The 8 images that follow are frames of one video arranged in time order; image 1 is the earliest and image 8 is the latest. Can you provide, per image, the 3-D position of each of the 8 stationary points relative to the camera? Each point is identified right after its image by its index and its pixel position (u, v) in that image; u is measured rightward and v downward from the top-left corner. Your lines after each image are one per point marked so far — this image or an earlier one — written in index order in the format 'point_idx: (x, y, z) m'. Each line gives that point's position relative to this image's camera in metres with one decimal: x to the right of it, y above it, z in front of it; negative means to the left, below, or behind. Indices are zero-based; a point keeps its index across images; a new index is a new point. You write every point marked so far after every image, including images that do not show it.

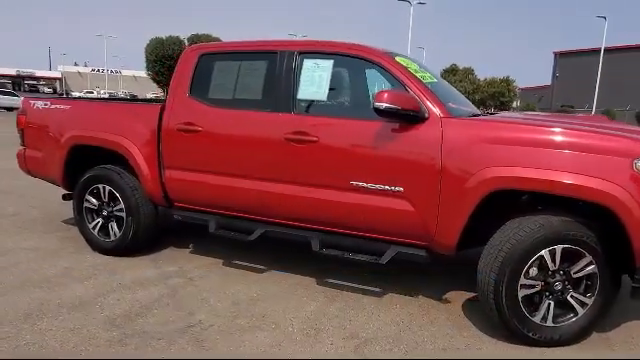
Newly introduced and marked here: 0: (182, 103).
0: (-1.3, +0.7, +4.2) m
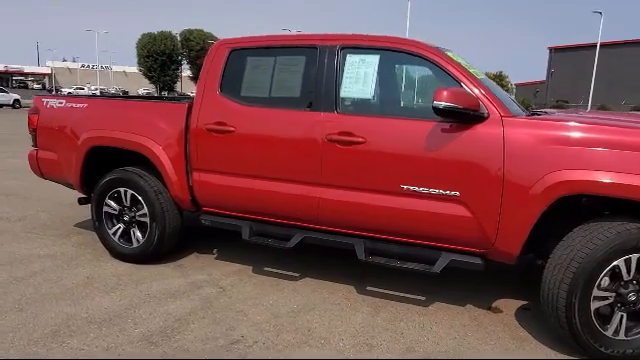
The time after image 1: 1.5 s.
0: (-0.9, +0.7, +3.9) m
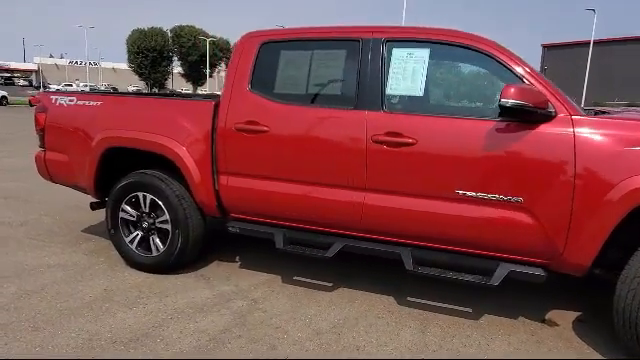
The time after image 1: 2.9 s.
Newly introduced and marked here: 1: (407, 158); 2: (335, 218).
0: (-0.6, +0.6, +3.6) m
1: (+0.6, +0.2, +3.1) m
2: (+0.1, -0.3, +3.4) m
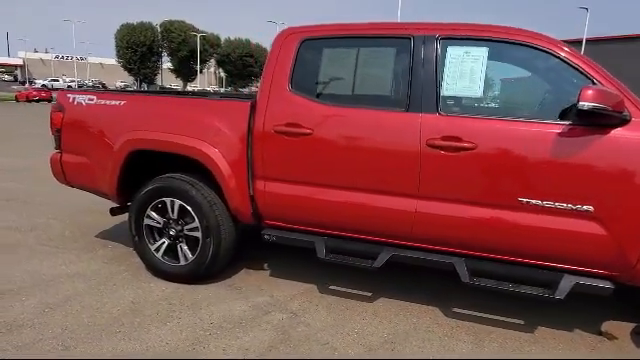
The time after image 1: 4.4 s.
0: (-0.3, +0.6, +3.4) m
1: (+0.9, +0.1, +3.0) m
2: (+0.4, -0.3, +3.2) m
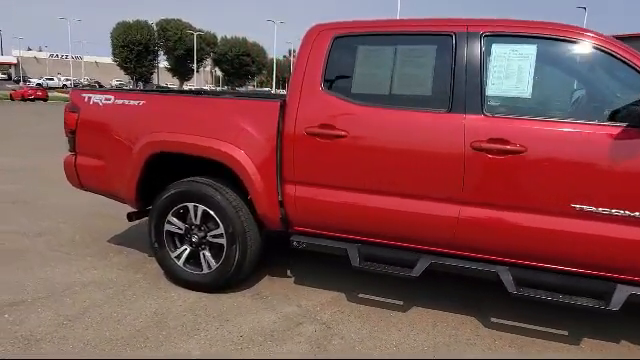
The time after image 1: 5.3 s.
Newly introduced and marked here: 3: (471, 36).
0: (0.0, +0.6, +3.2) m
1: (+1.2, +0.1, +2.8) m
2: (+0.7, -0.4, +3.1) m
3: (+1.0, +0.9, +2.9) m
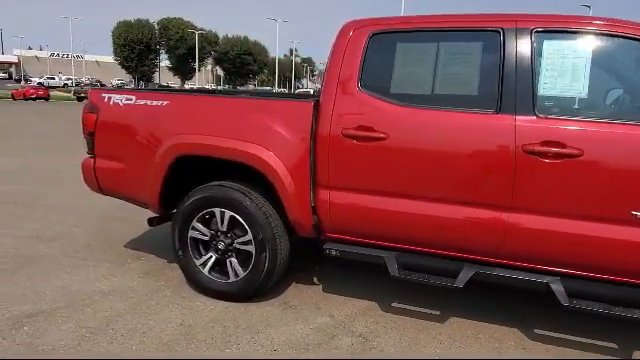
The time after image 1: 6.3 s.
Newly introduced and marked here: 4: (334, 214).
0: (+0.2, +0.5, +3.0) m
1: (+1.4, 0.0, +2.6) m
2: (+0.9, -0.4, +2.9) m
3: (+1.2, +0.9, +2.8) m
4: (+0.1, -0.2, +3.2) m
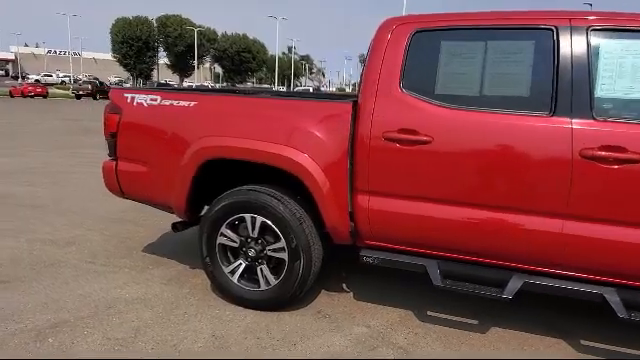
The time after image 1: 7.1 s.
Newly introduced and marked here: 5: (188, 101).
0: (+0.5, +0.5, +2.9) m
1: (+1.7, 0.0, +2.5) m
2: (+1.2, -0.4, +2.8) m
3: (+1.5, +0.9, +2.6) m
4: (+0.4, -0.3, +3.0) m
5: (-1.0, +0.6, +3.4) m
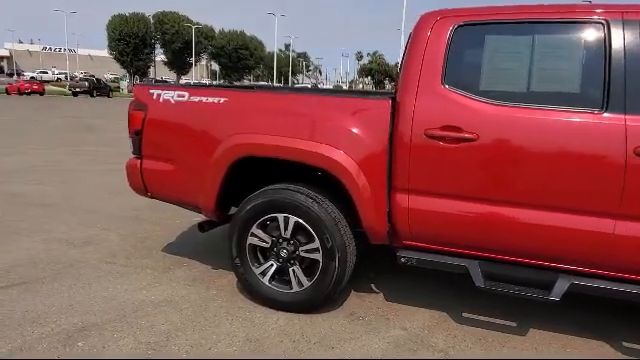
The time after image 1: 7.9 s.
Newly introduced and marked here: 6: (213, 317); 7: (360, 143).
0: (+0.7, +0.5, +2.8) m
1: (+1.9, 0.0, +2.4) m
2: (+1.4, -0.4, +2.7) m
3: (+1.7, +0.9, +2.6) m
4: (+0.6, -0.3, +2.9) m
5: (-0.7, +0.6, +3.3) m
6: (-0.8, -1.0, +3.2) m
7: (+0.3, +0.2, +3.0) m
